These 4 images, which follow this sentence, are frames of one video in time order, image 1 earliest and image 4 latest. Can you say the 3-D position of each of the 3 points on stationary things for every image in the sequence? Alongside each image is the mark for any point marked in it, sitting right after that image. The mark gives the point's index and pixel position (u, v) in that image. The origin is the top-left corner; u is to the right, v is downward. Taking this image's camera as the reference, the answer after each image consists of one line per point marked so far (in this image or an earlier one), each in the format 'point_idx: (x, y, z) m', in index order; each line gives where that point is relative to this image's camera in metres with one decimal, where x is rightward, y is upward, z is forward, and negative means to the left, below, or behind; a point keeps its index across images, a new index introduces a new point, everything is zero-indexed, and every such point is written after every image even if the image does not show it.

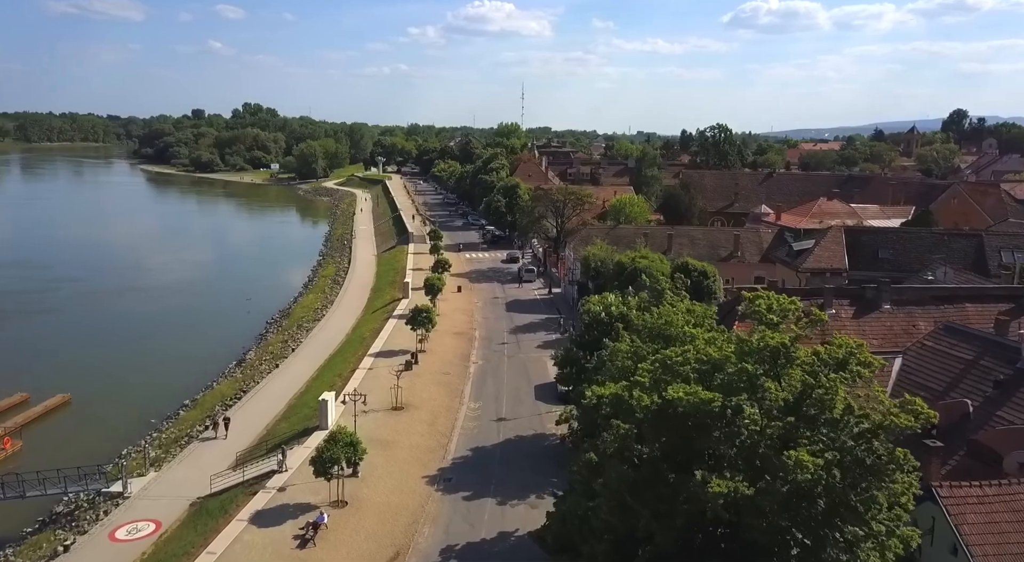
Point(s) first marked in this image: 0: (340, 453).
0: (-4.1, -4.1, +18.7) m
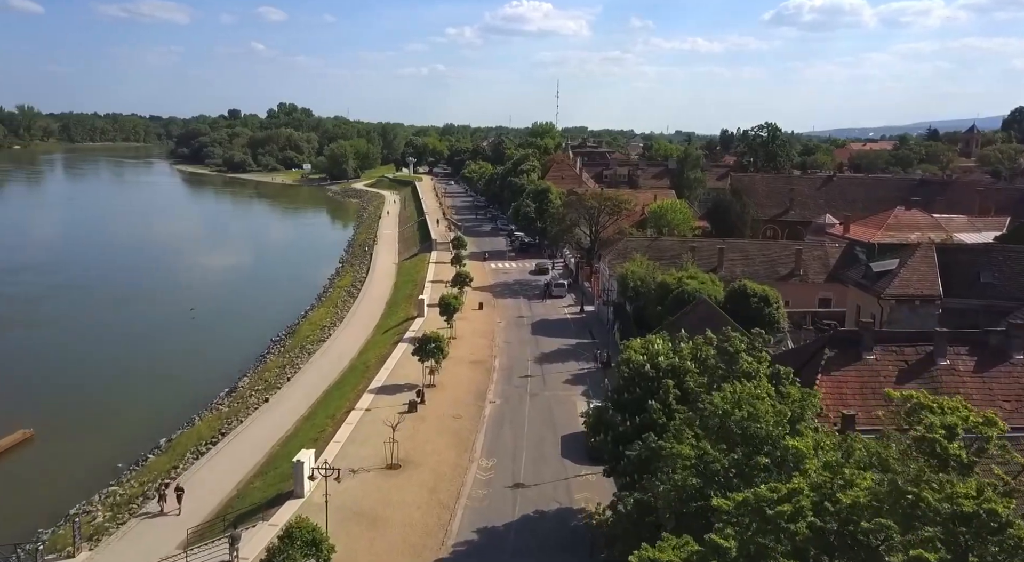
0: (-3.8, -4.9, +14.1) m
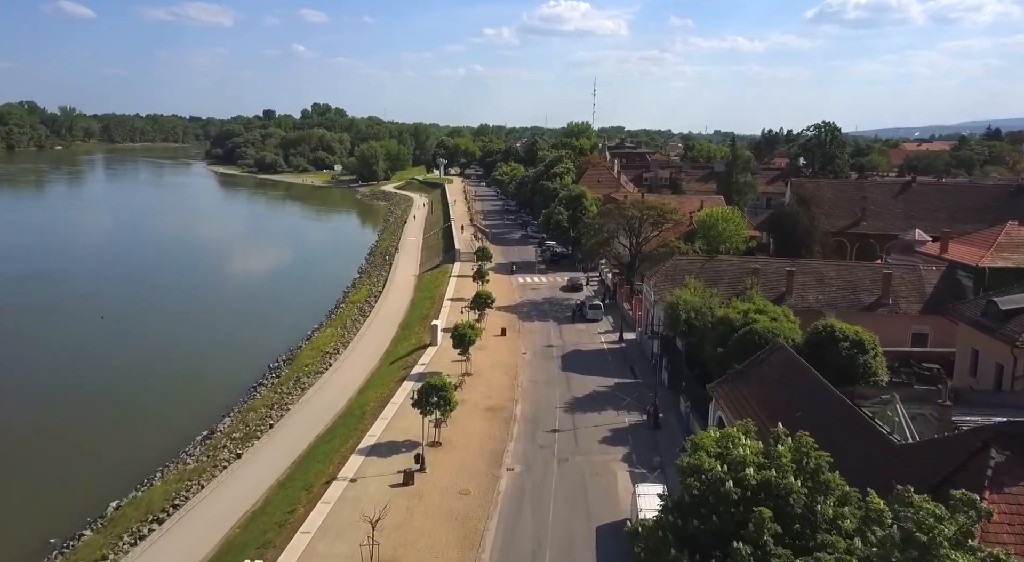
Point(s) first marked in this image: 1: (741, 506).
0: (-3.8, -5.9, +8.9) m
1: (+3.2, -3.0, +10.9) m
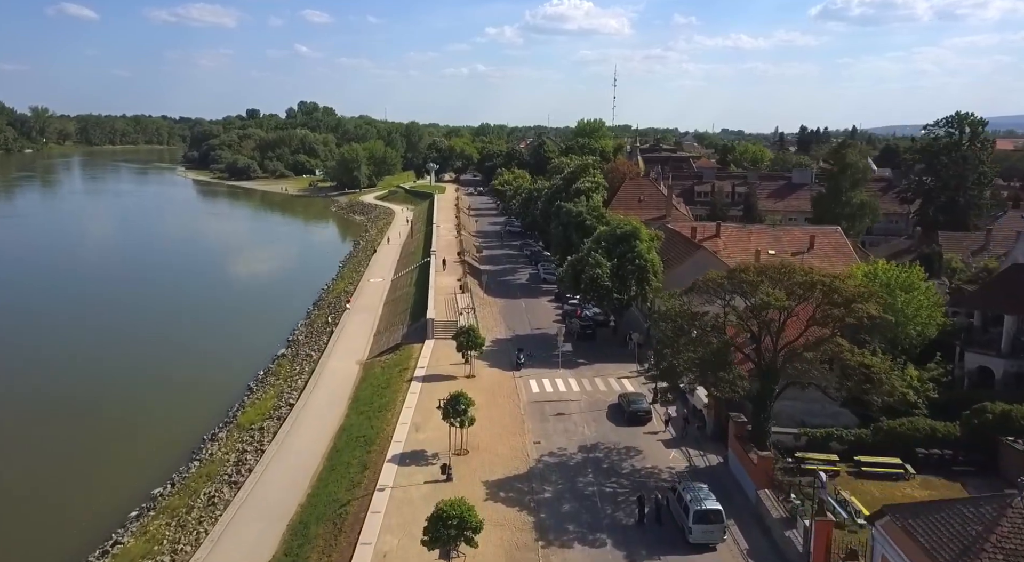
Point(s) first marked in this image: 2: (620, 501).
0: (-3.6, -9.7, -12.3) m
1: (+3.3, -6.9, -10.3) m
2: (+2.6, -5.4, +19.4) m
